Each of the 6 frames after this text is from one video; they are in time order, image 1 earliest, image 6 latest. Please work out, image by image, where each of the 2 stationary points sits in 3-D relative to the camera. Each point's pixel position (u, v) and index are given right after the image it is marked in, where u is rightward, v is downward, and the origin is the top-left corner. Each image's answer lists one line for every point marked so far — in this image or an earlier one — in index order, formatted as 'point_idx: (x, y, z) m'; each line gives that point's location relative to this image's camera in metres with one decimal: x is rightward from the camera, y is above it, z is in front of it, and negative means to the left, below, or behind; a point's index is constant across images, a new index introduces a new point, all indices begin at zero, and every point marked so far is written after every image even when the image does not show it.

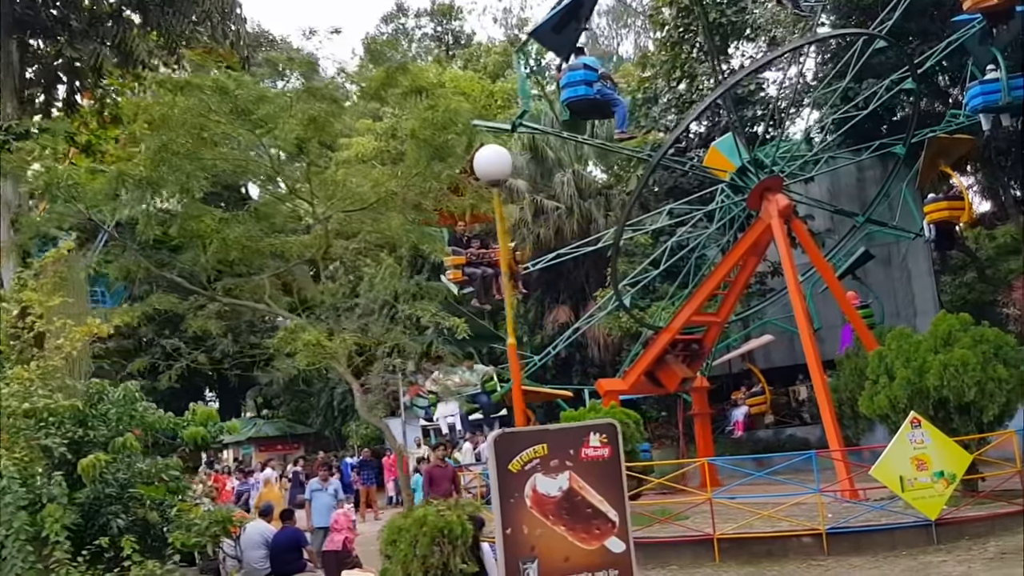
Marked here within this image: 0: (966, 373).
0: (+5.1, -1.0, +11.1) m
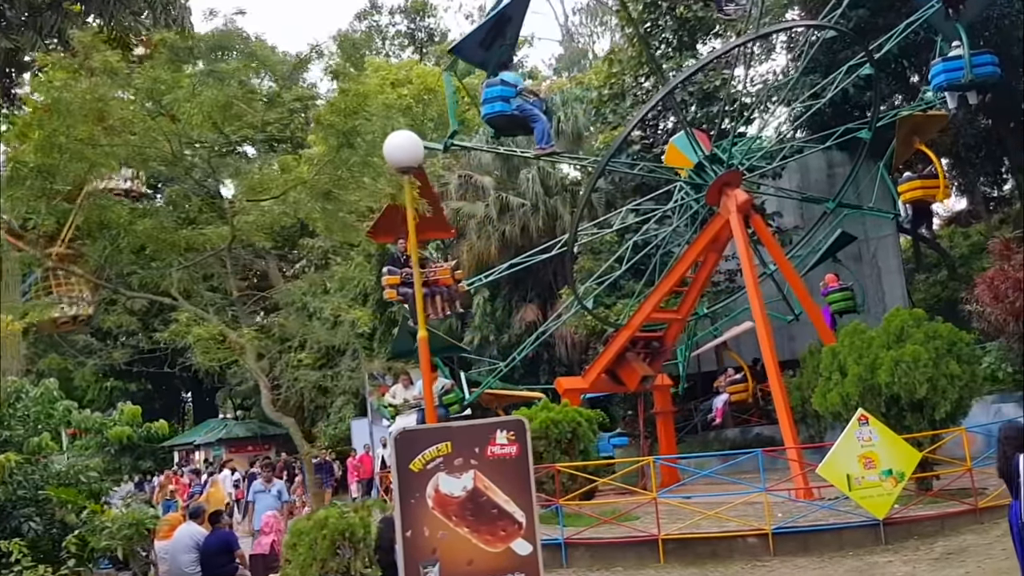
0: (+4.5, -0.9, +10.9) m
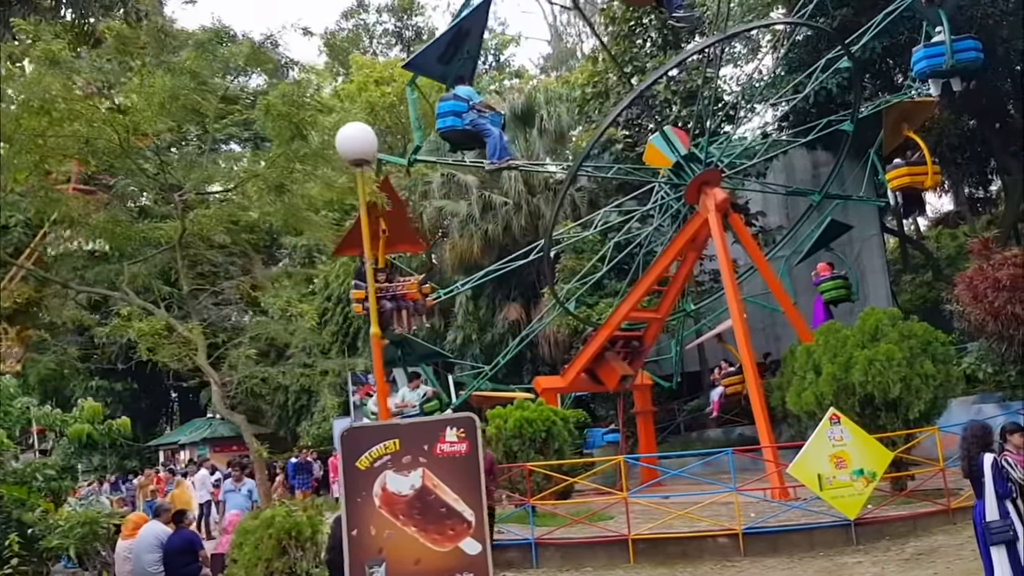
0: (+4.1, -0.9, +10.9) m
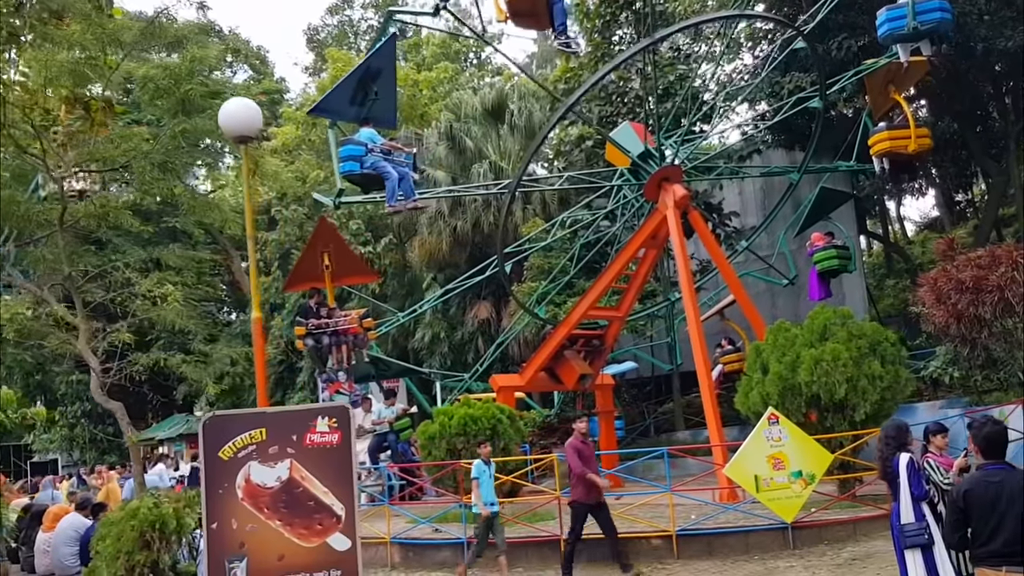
0: (+3.5, -0.9, +10.6) m
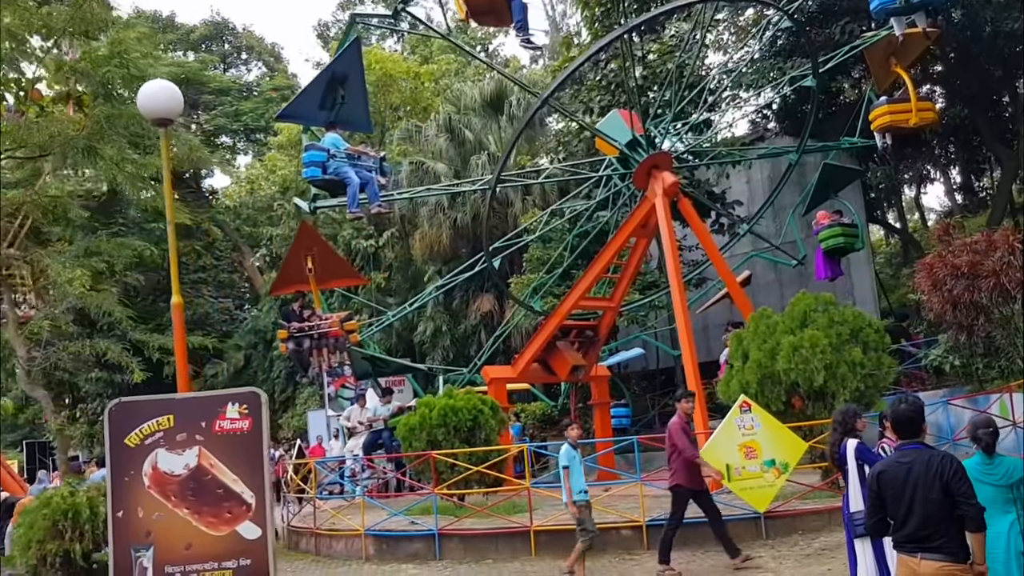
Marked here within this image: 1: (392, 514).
0: (+3.2, -0.7, +10.4) m
1: (-1.3, -2.4, +10.7) m
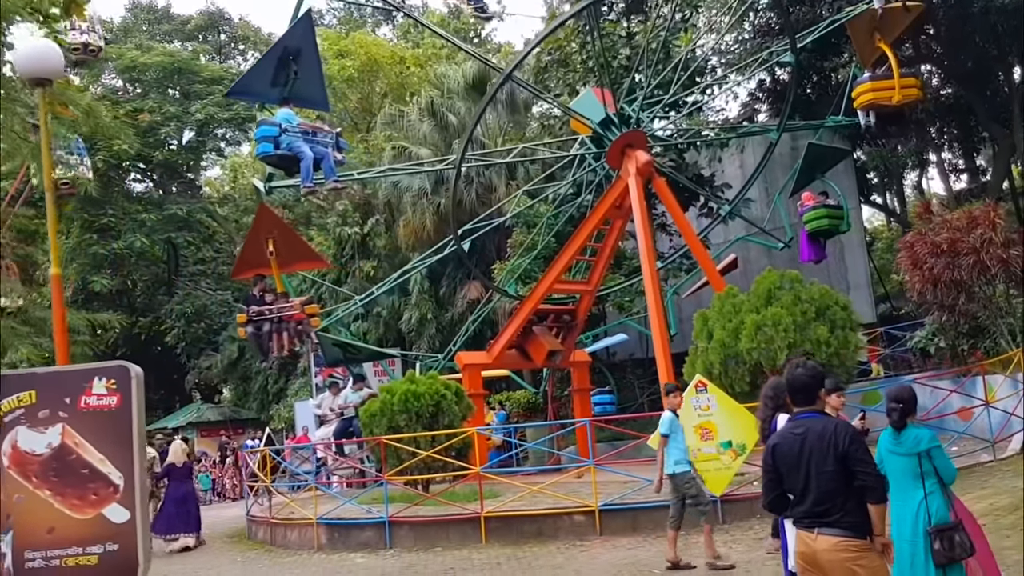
0: (+2.7, -0.5, +10.0) m
1: (-1.8, -2.2, +10.4) m
